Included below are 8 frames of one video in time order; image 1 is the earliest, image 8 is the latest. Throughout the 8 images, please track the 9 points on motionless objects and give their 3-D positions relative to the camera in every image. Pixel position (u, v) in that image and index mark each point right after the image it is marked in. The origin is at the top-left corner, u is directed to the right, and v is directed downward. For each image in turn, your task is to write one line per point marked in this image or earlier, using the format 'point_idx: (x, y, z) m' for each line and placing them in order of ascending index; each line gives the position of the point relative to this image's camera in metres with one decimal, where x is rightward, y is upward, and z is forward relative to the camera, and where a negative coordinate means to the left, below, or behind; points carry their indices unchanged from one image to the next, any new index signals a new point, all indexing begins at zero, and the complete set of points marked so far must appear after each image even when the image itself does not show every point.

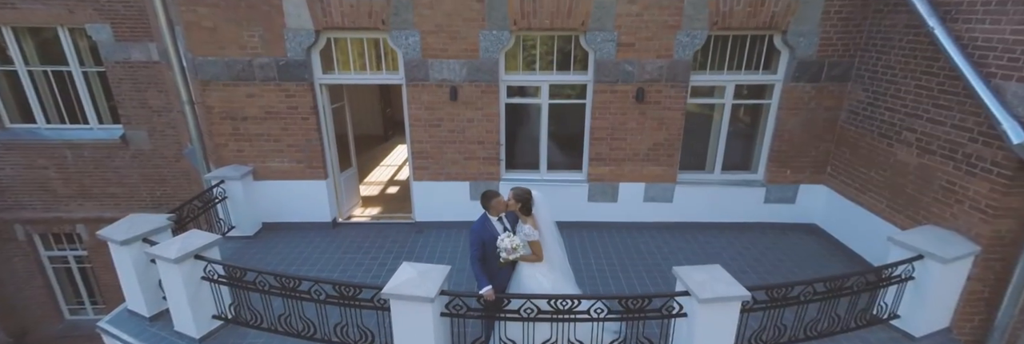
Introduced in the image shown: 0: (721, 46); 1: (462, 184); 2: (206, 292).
0: (+2.5, +1.5, +4.9) m
1: (-0.6, -0.2, +5.5) m
2: (-2.8, -1.1, +3.7) m
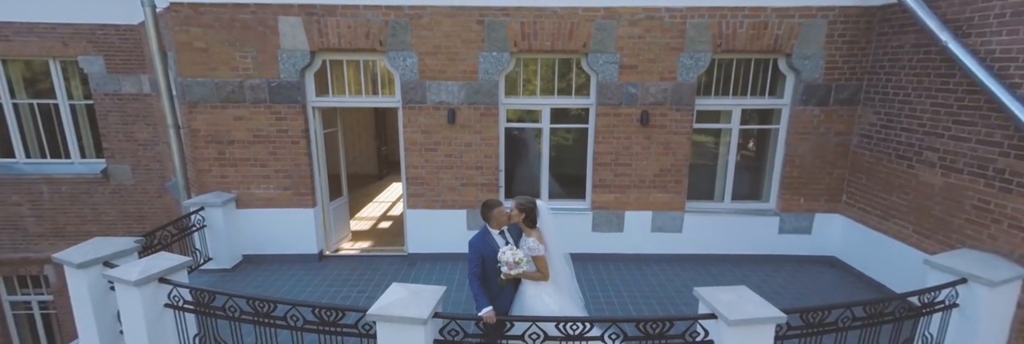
0: (+2.5, +1.2, +4.9) m
1: (-0.6, -0.5, +5.2) m
2: (-2.8, -1.2, +3.3) m
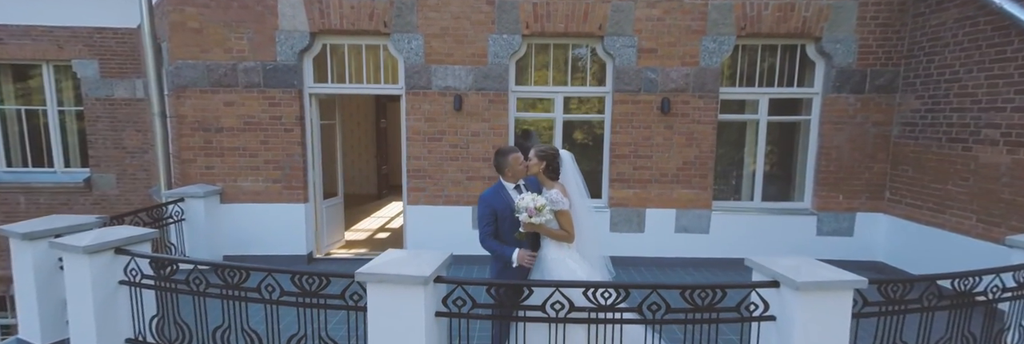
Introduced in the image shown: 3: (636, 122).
0: (+2.7, +1.3, +4.6) m
1: (-0.5, -0.4, +4.7) m
2: (-2.6, -0.9, +2.8) m
3: (+1.4, +0.6, +4.5) m
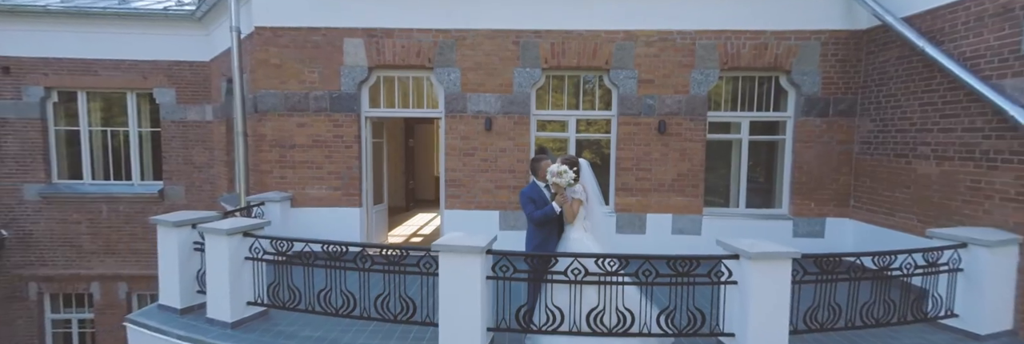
0: (+2.9, +1.2, +5.5) m
1: (-0.2, -0.6, +5.6) m
2: (-2.4, -0.9, +3.7) m
3: (+1.7, +0.4, +5.4) m
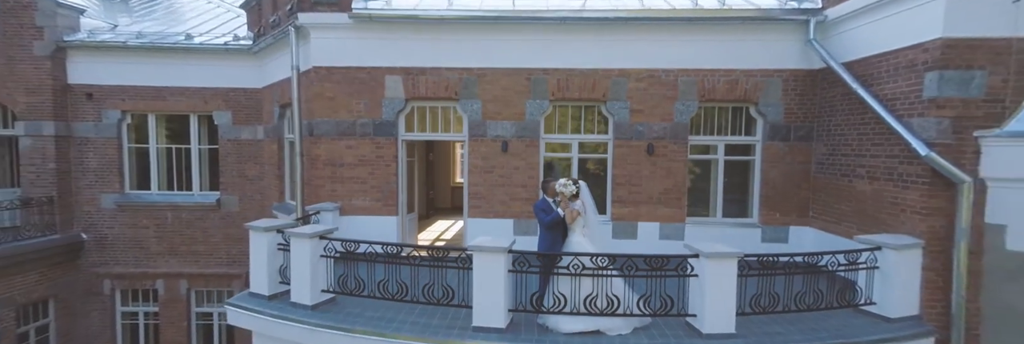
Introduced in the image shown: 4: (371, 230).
0: (+3.1, +0.9, +6.5) m
1: (0.0, -0.8, +6.7) m
2: (-2.2, -1.1, +4.8) m
3: (+1.9, +0.2, +6.4) m
4: (-2.3, -1.0, +6.8) m
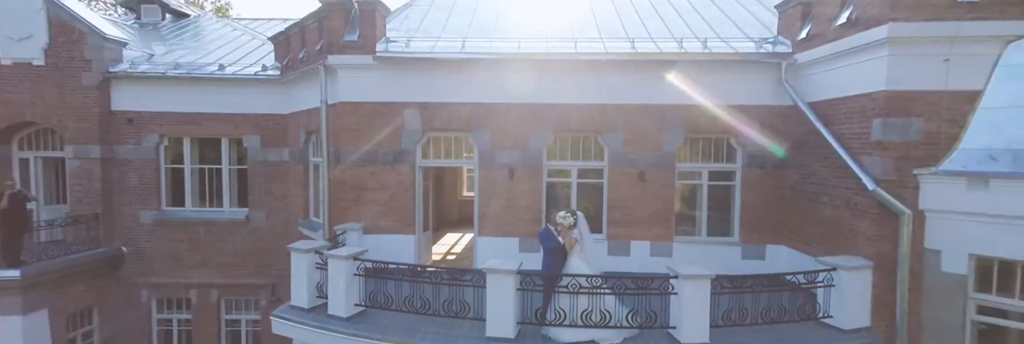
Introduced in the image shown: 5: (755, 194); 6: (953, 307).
0: (+3.3, +0.5, +7.3) m
1: (+0.1, -1.2, +7.4) m
2: (-2.2, -1.6, +5.6) m
3: (+2.0, -0.2, +7.2) m
4: (-2.2, -1.4, +7.5) m
5: (+4.2, -0.4, +7.0) m
6: (+5.3, -1.6, +4.9) m
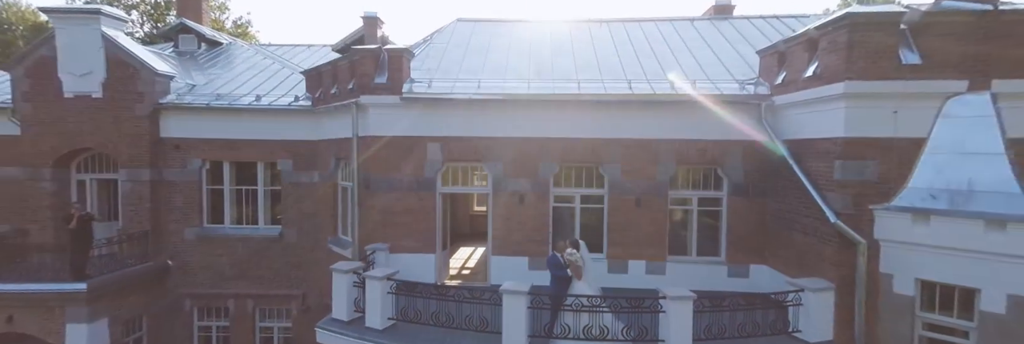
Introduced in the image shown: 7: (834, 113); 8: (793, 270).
0: (+3.5, 0.0, +8.1) m
1: (+0.3, -1.8, +8.3) m
2: (-2.0, -2.1, +6.5) m
3: (+2.2, -0.8, +8.1) m
4: (-2.0, -1.9, +8.4) m
5: (+4.4, -0.9, +7.8) m
6: (+5.5, -2.1, +5.7) m
7: (+4.8, +0.9, +6.0) m
8: (+4.8, -1.7, +6.9) m
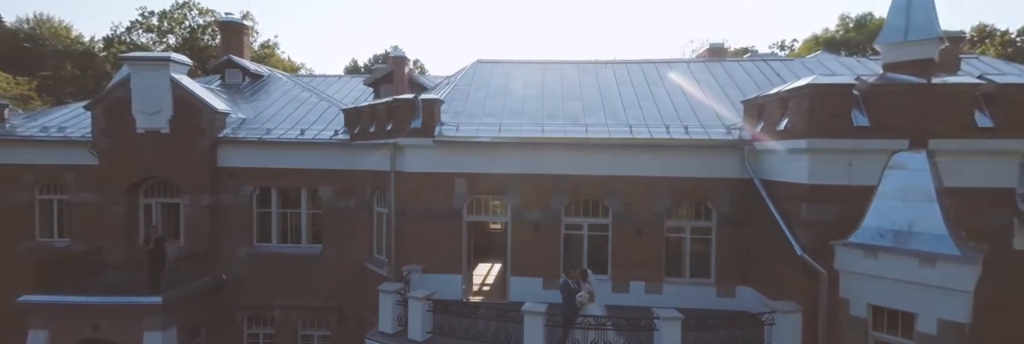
0: (+3.8, -0.8, +9.3) m
1: (+0.7, -2.5, +9.5) m
2: (-1.6, -2.8, +7.8) m
3: (+2.5, -1.5, +9.3) m
4: (-1.6, -2.7, +9.7) m
5: (+4.8, -1.6, +9.0) m
6: (+5.8, -2.8, +6.8) m
7: (+5.1, +0.2, +7.2) m
8: (+5.2, -2.4, +8.1) m
